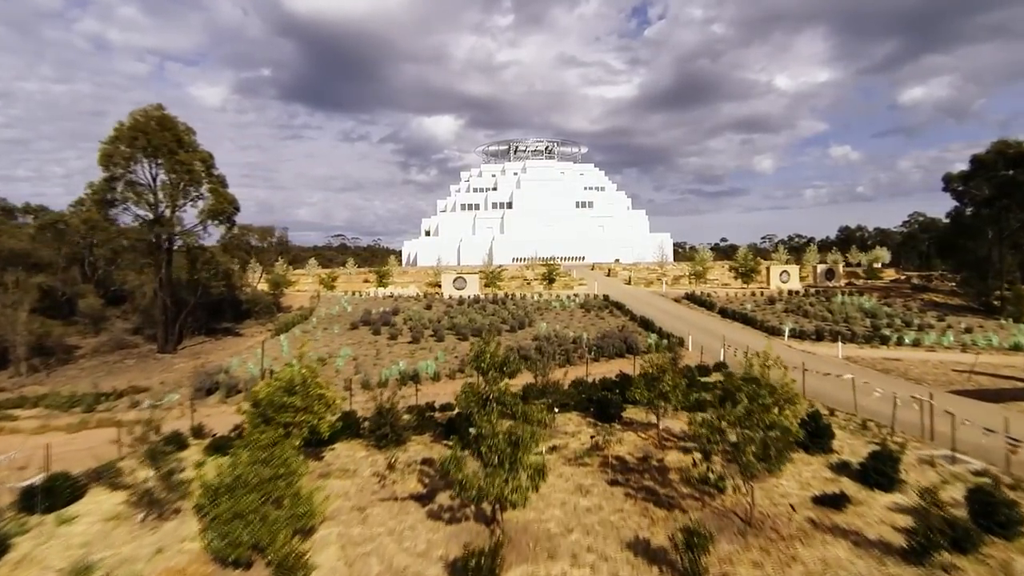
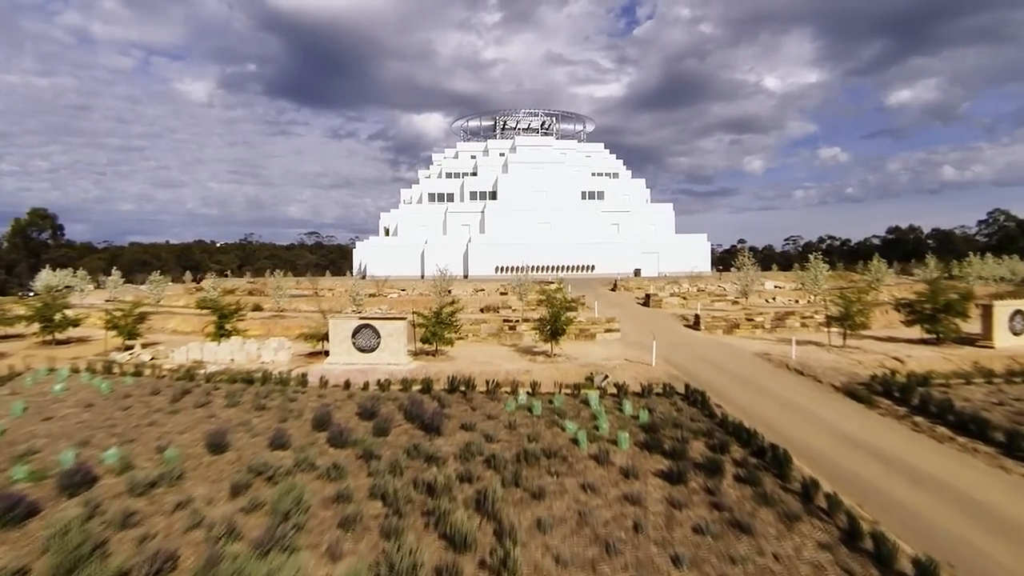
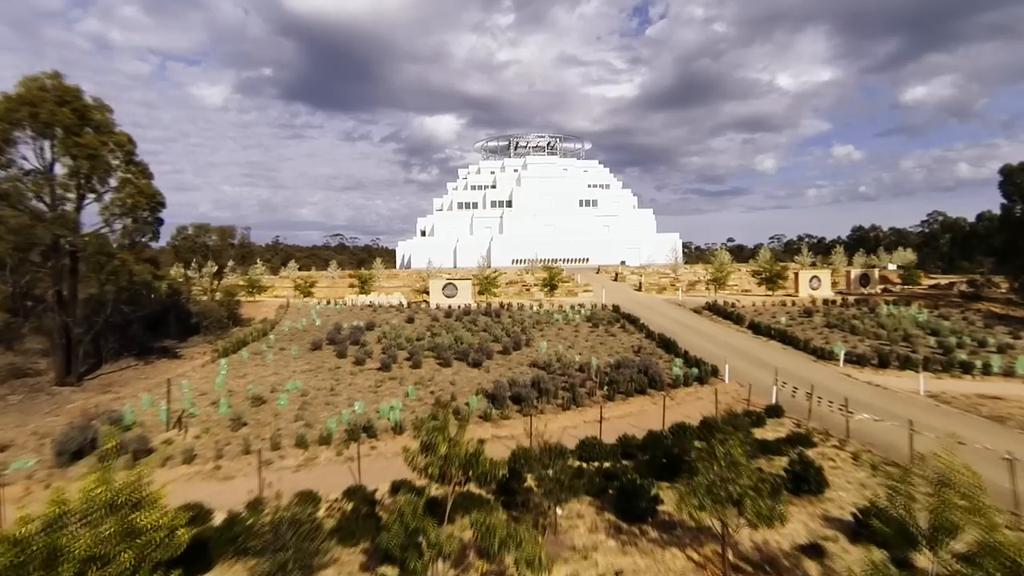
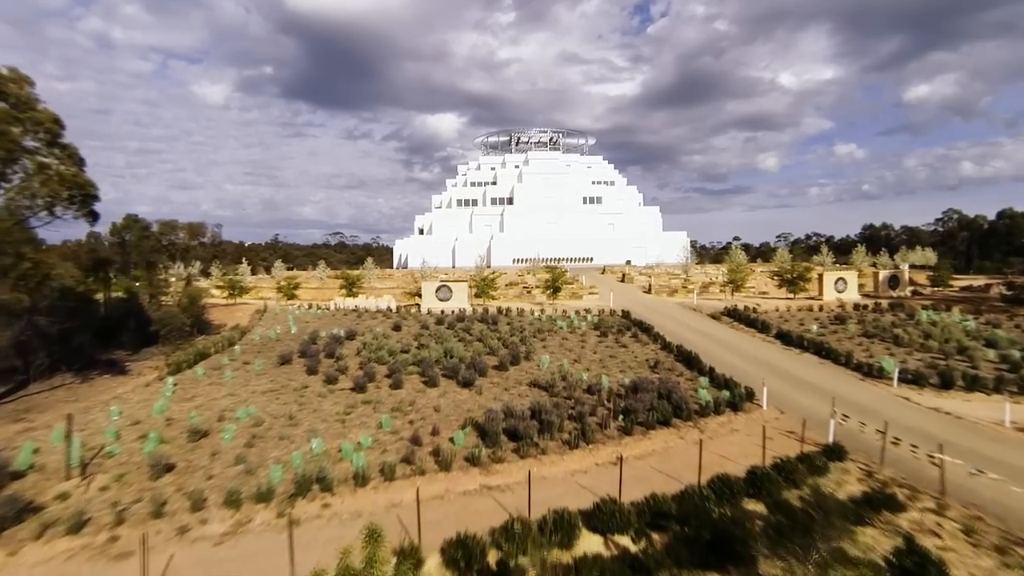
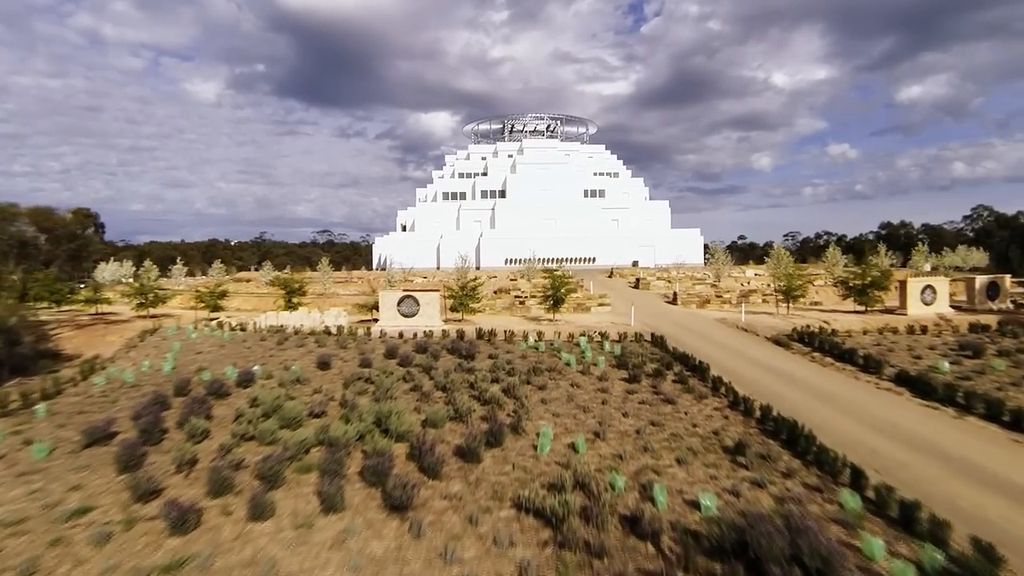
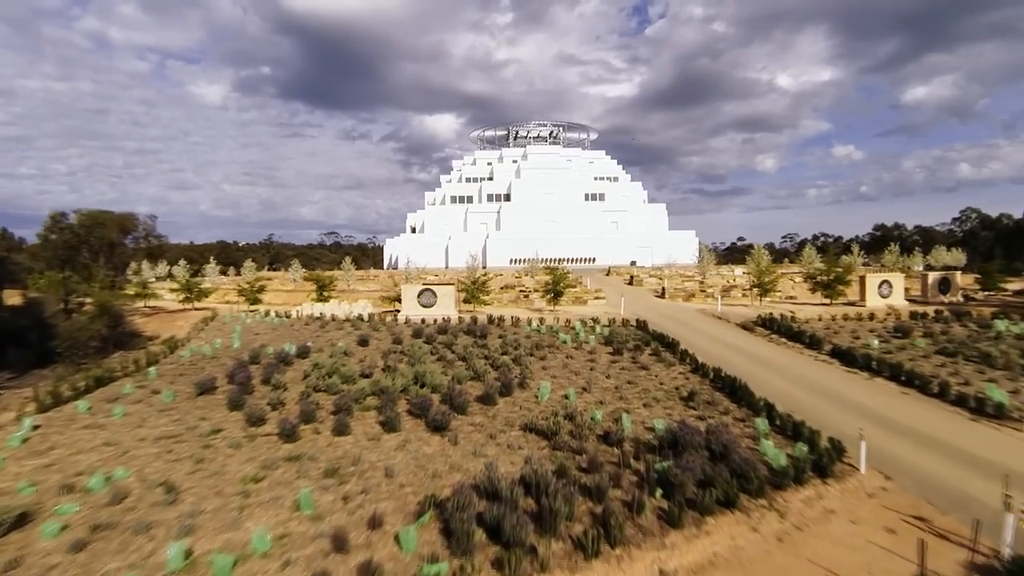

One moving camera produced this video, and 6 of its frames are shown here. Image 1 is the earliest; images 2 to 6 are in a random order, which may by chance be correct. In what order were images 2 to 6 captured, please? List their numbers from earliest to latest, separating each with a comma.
3, 4, 6, 5, 2
